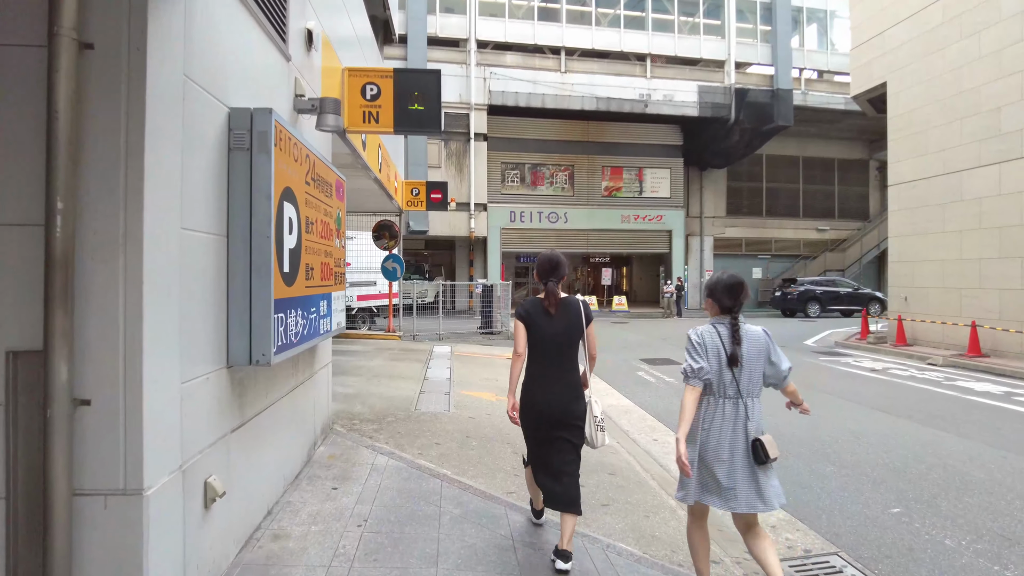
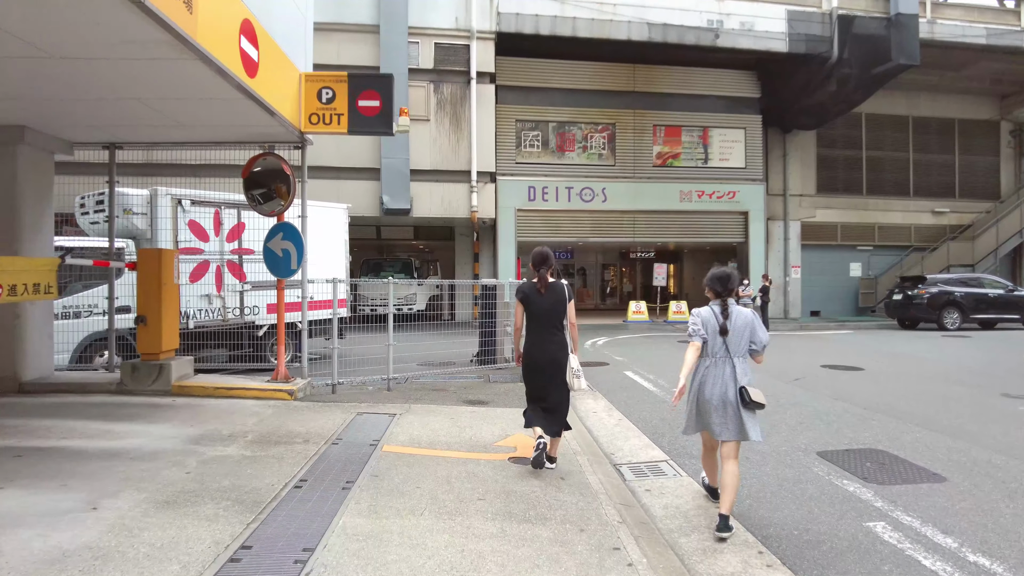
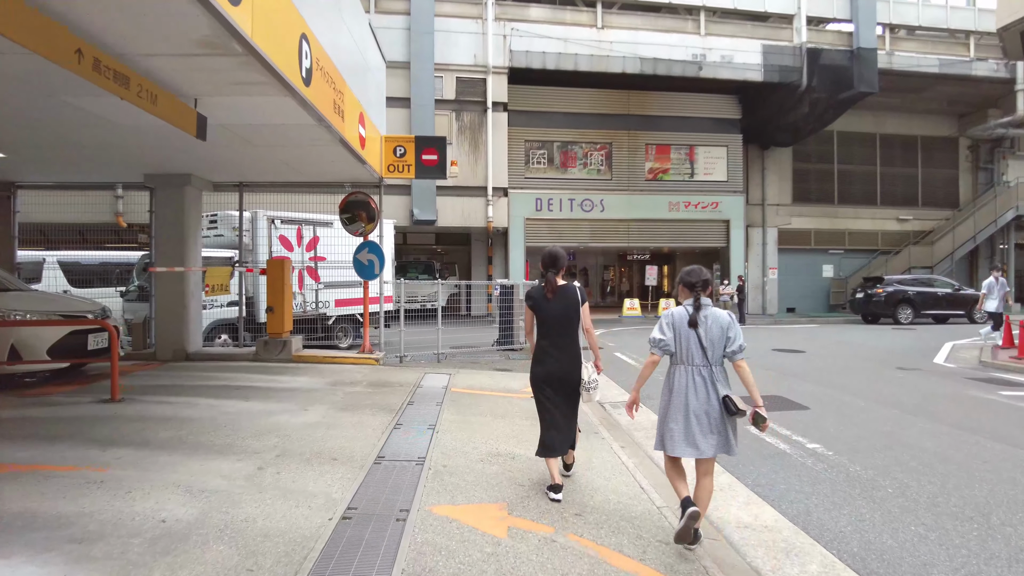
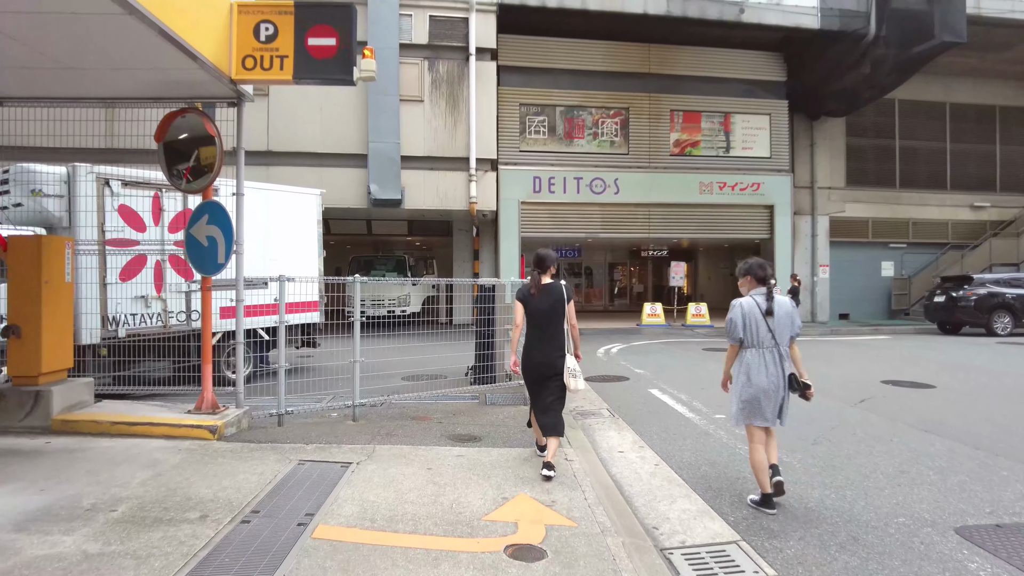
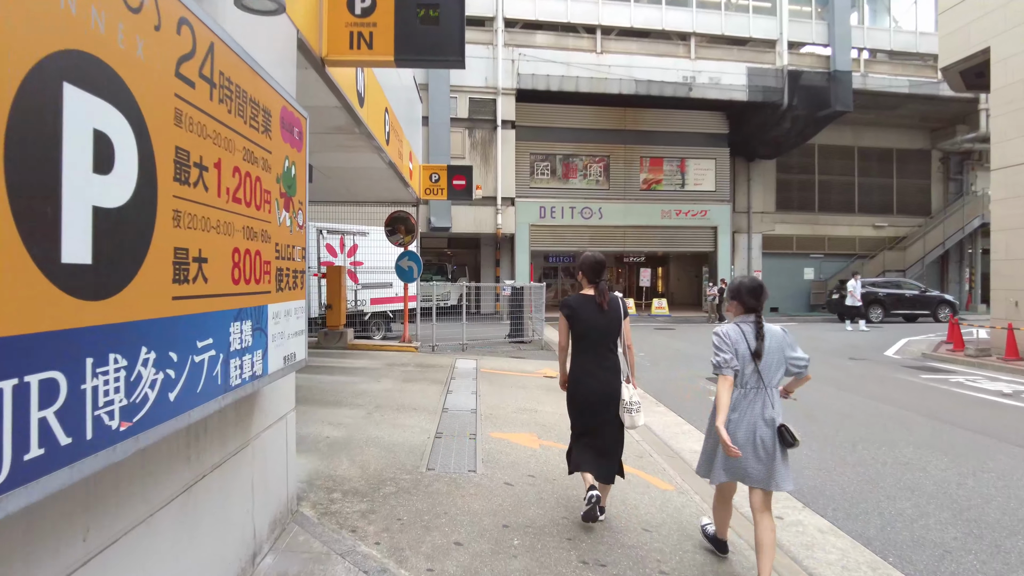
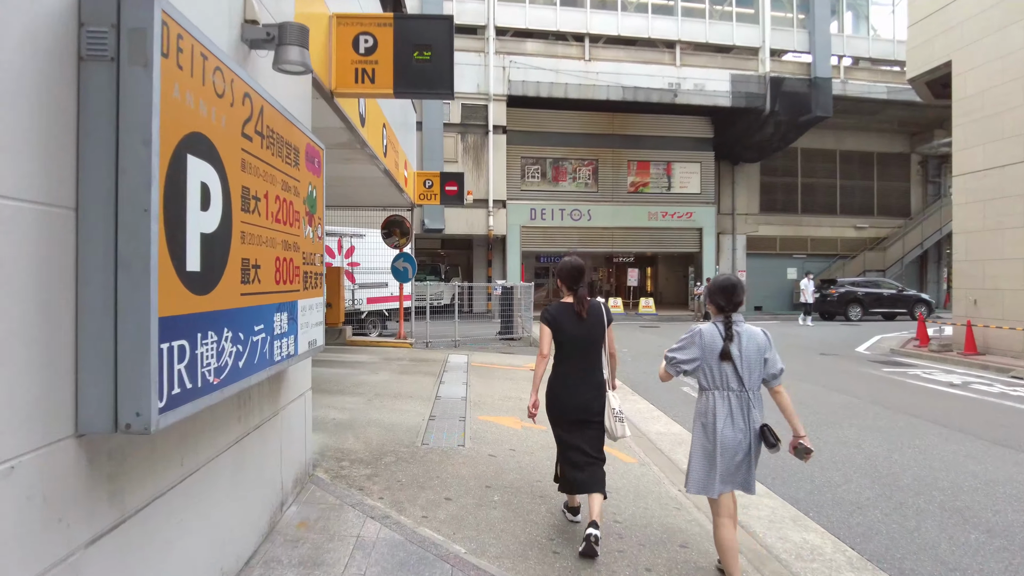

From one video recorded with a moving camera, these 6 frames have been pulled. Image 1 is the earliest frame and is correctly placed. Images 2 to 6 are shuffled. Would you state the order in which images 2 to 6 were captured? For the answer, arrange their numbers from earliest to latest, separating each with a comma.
6, 5, 3, 2, 4
